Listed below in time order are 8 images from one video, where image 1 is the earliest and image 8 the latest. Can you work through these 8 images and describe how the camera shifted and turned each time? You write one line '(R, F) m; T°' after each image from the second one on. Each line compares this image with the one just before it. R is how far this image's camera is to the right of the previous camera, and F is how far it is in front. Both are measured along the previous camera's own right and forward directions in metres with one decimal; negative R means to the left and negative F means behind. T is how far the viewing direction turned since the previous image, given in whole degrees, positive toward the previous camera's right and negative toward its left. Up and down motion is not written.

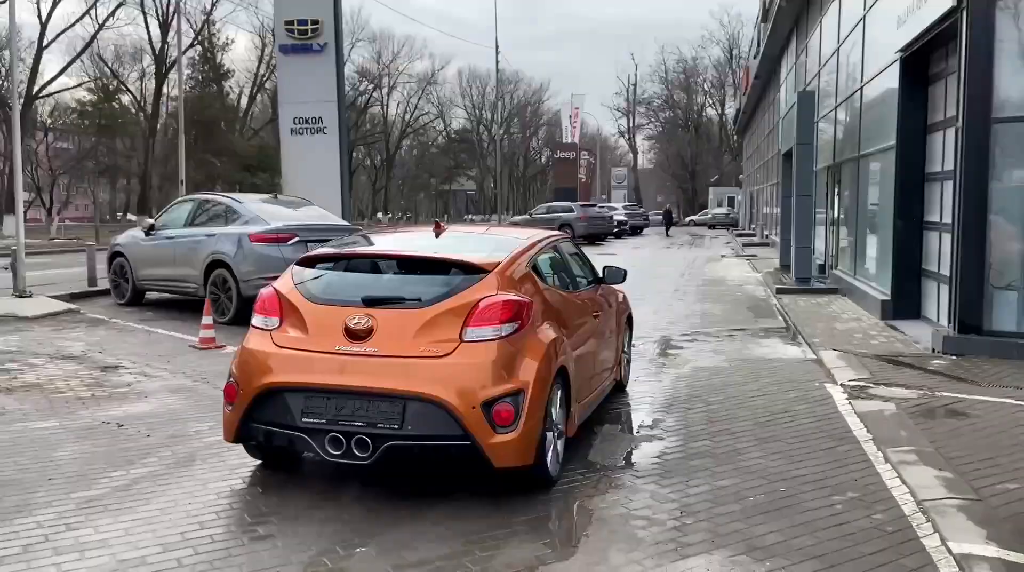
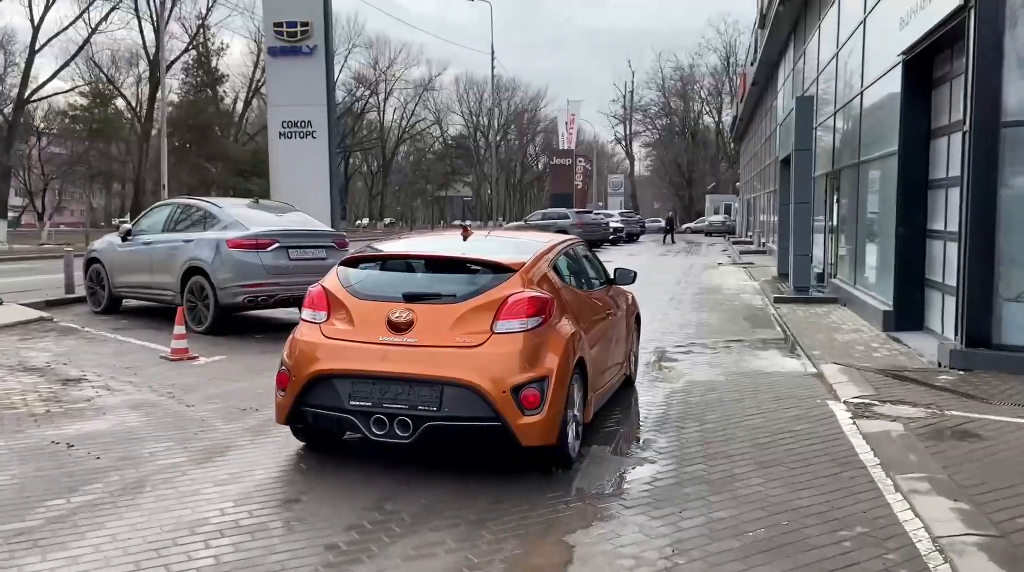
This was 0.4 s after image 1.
(+0.1, +0.5) m; 0°
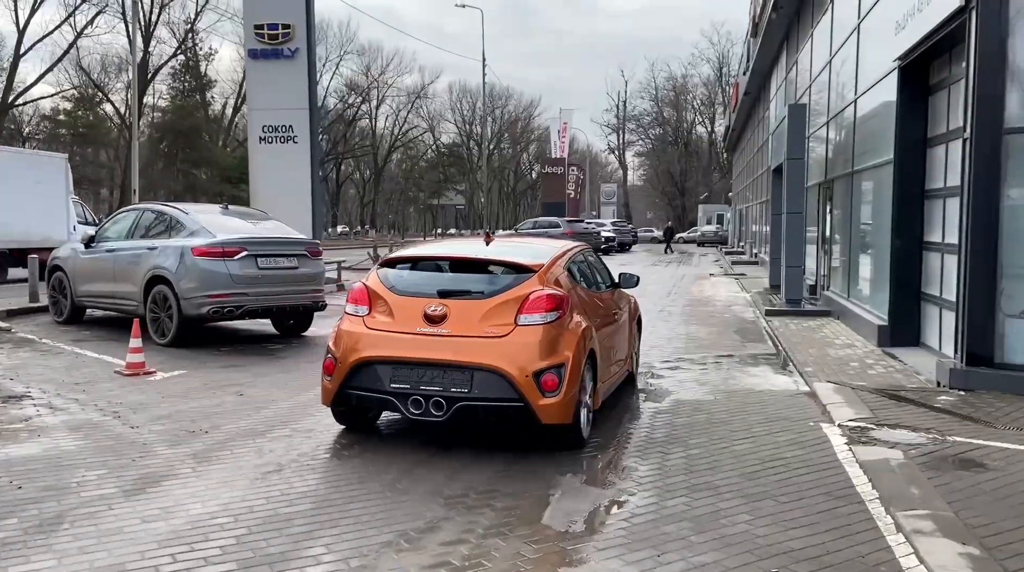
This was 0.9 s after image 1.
(+0.1, +0.5) m; 0°
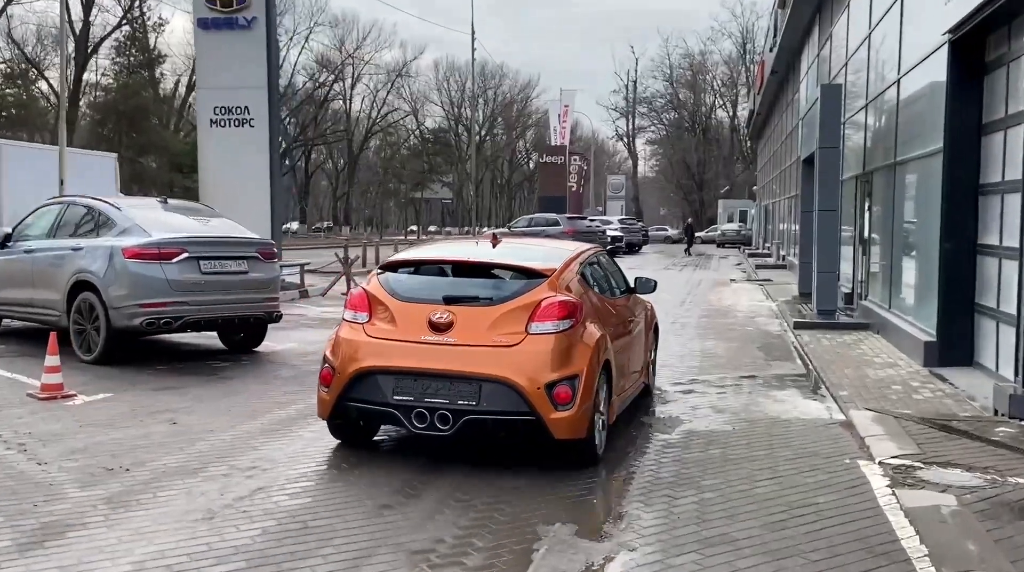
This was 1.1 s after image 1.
(+0.3, +1.7) m; -1°
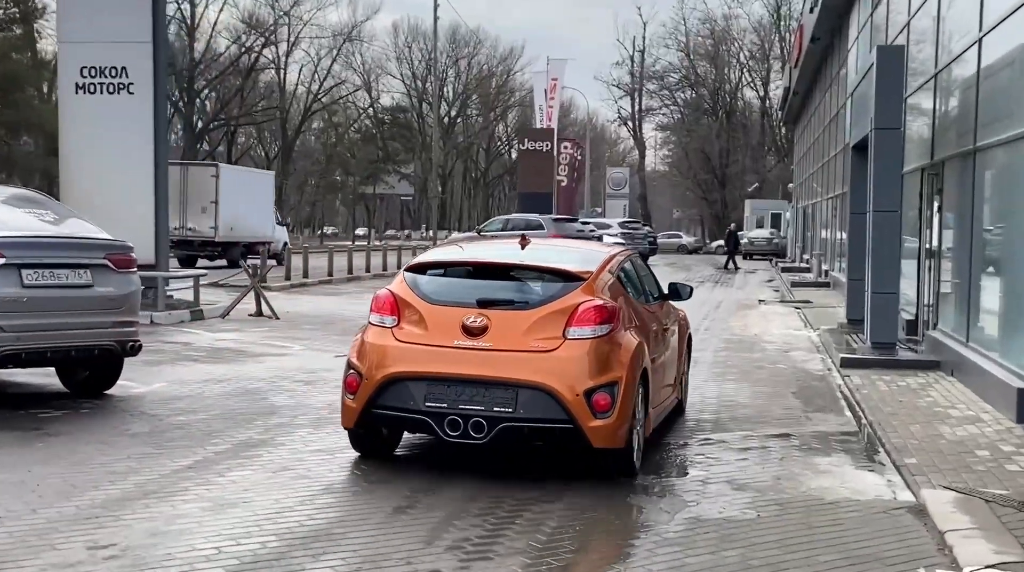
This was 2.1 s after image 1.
(+0.4, +2.9) m; -1°
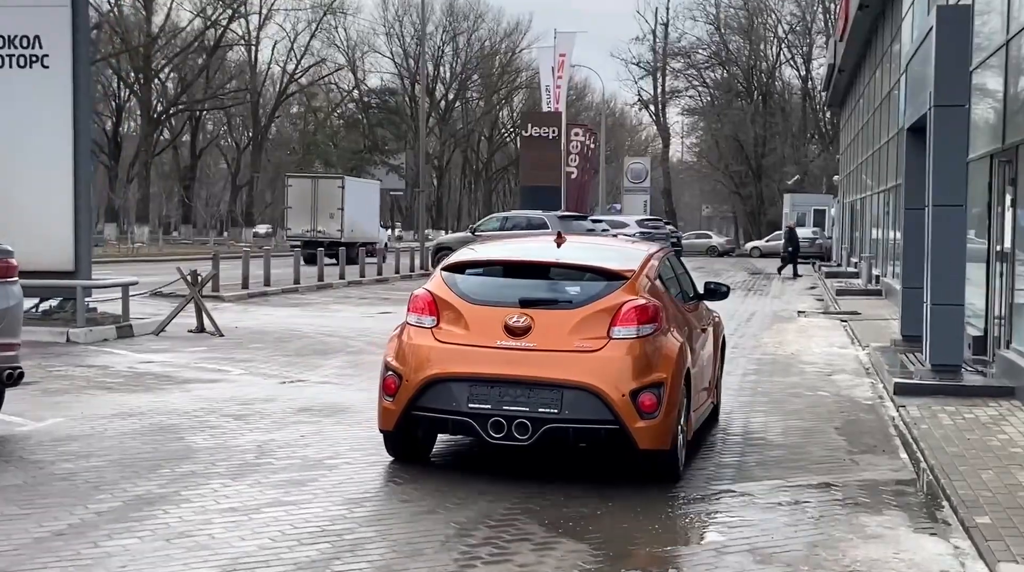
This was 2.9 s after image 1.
(+0.3, +1.5) m; -2°
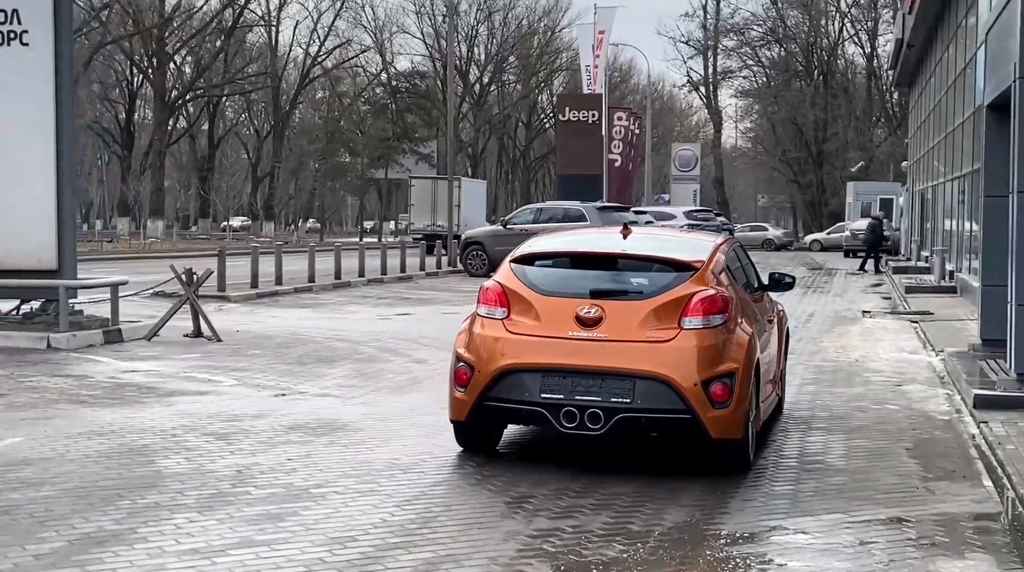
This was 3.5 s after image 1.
(+0.2, +0.8) m; -2°
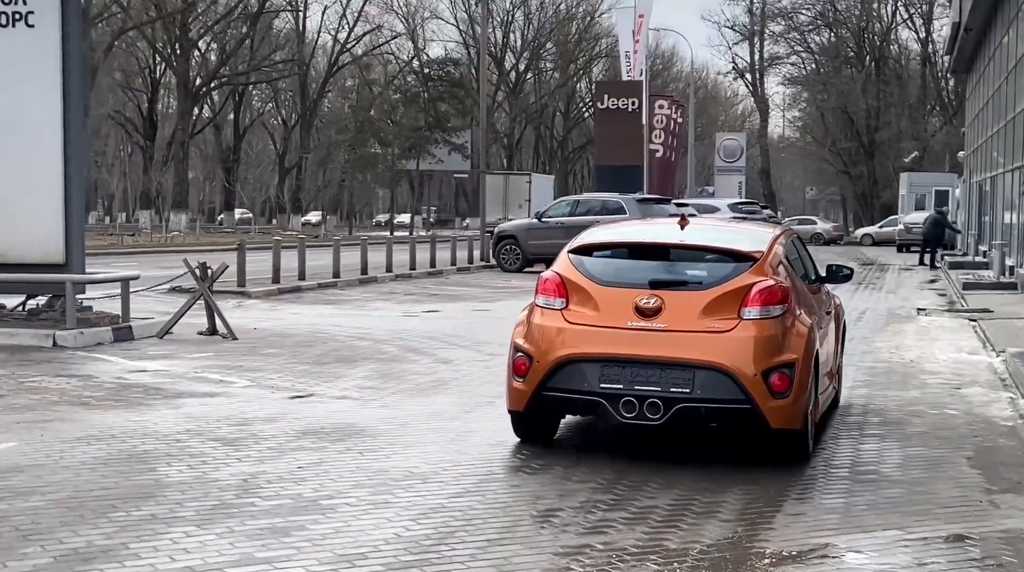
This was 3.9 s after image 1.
(+0.1, +0.4) m; -2°
